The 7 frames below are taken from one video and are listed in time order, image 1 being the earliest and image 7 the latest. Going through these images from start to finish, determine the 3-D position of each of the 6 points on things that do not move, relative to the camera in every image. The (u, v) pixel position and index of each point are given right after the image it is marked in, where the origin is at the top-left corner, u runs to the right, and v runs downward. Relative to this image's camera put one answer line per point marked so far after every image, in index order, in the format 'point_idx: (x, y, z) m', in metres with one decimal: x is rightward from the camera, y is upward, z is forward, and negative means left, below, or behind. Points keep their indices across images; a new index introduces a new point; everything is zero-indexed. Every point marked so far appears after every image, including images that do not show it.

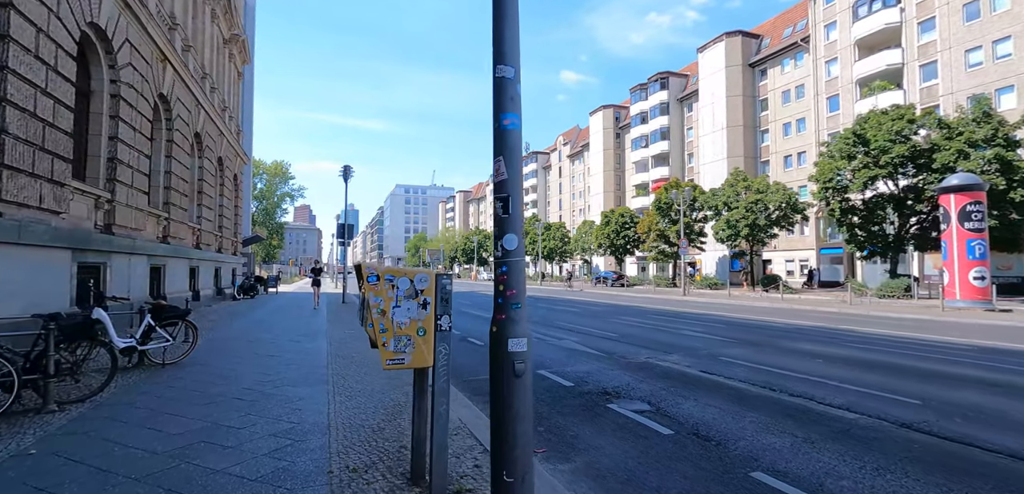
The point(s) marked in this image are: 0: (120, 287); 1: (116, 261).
0: (-9.4, -1.0, +11.4) m
1: (-9.3, -0.3, +11.2) m
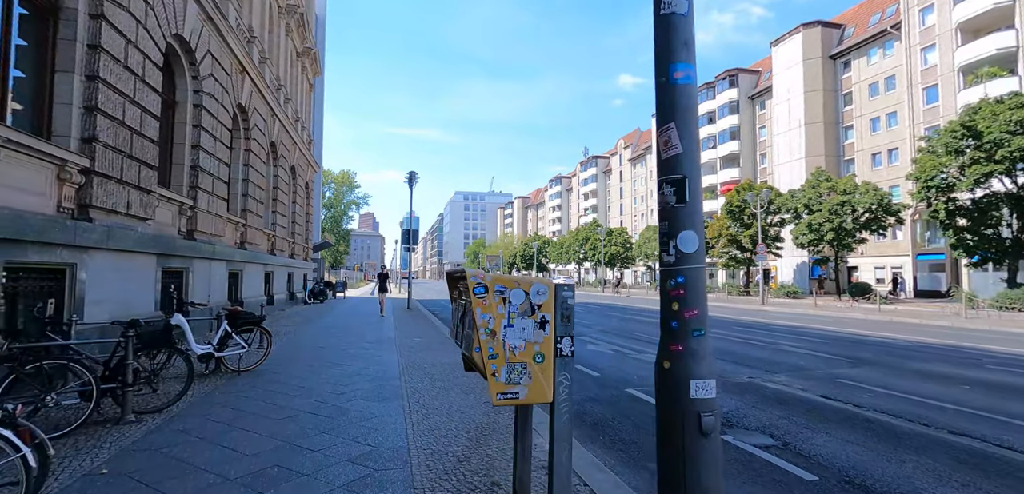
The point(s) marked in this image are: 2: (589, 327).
0: (-7.6, -1.1, +11.7) m
1: (-7.6, -0.4, +11.5) m
2: (+2.6, -2.6, +16.1) m
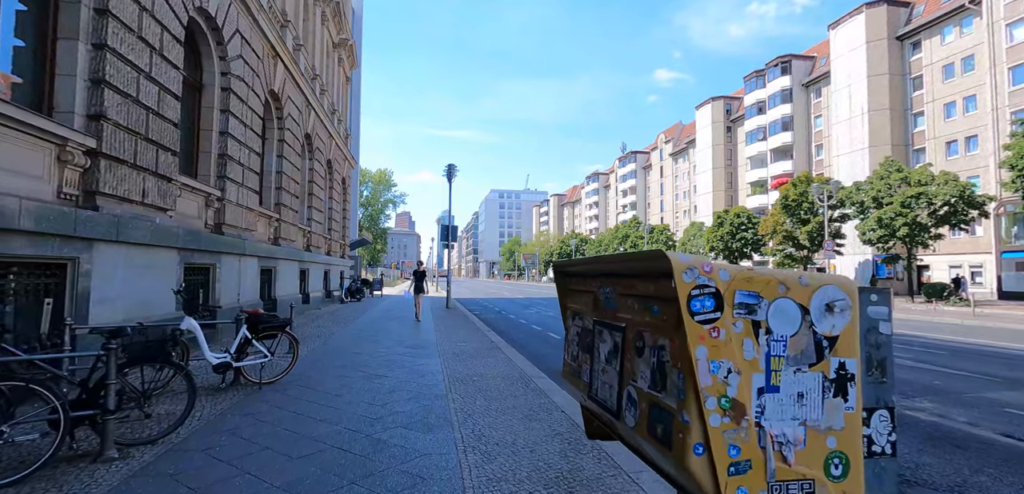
0: (-6.4, -1.0, +10.8) m
1: (-6.4, -0.3, +10.7) m
2: (+4.1, -2.5, +14.5) m
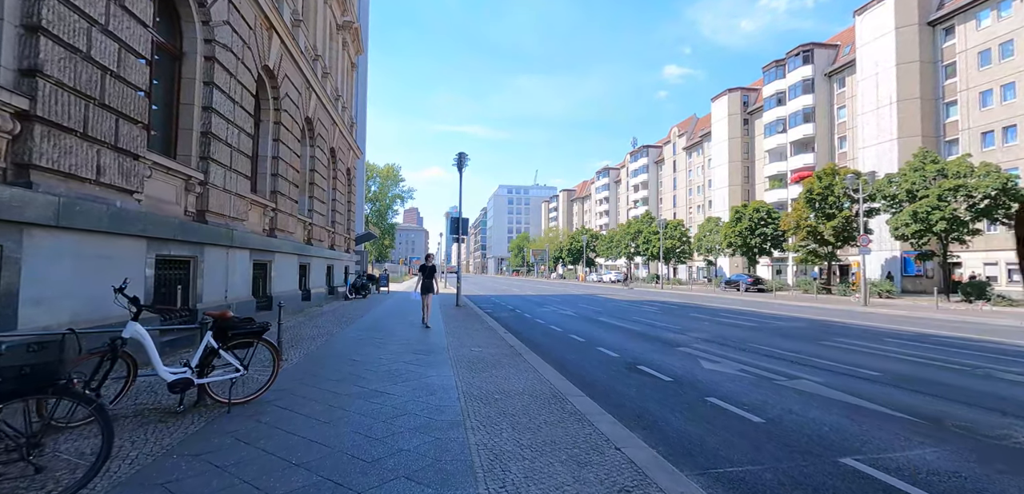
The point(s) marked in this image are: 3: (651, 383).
0: (-6.0, -0.8, +9.6) m
1: (-6.0, -0.1, +9.4) m
2: (+4.6, -2.3, +13.1) m
3: (+2.1, -2.0, +7.0) m
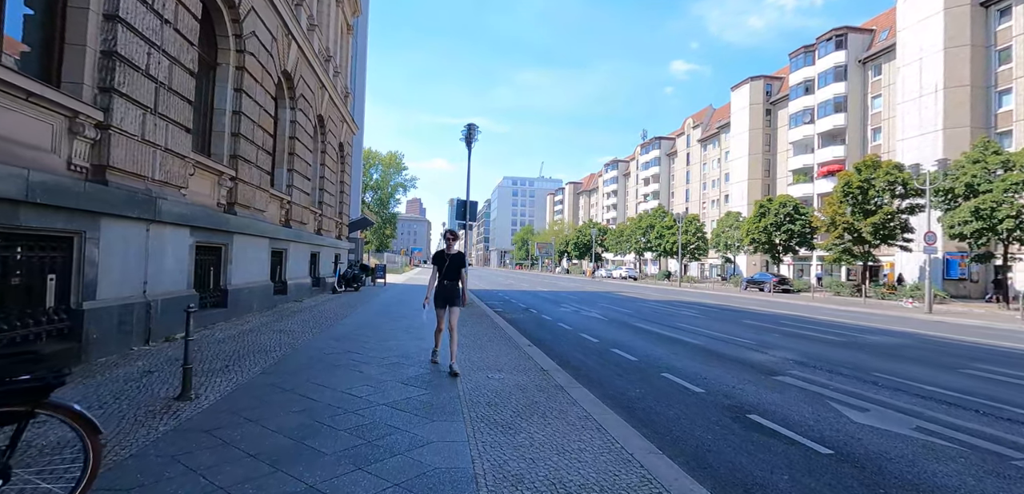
0: (-5.5, -0.4, +6.7) m
1: (-5.4, +0.2, +6.5) m
2: (+5.1, -2.1, +10.2) m
3: (+2.5, -1.9, +4.1) m
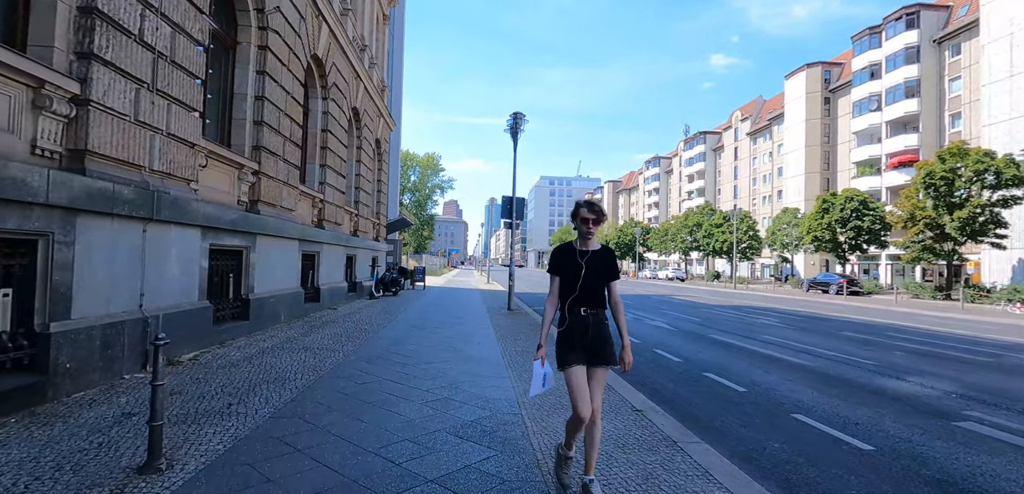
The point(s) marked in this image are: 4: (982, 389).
0: (-4.6, -0.5, +5.4) m
1: (-4.6, +0.2, +5.2) m
2: (+6.2, -2.1, +8.1) m
3: (+3.2, -1.8, +2.3) m
4: (+6.7, -2.0, +6.7) m
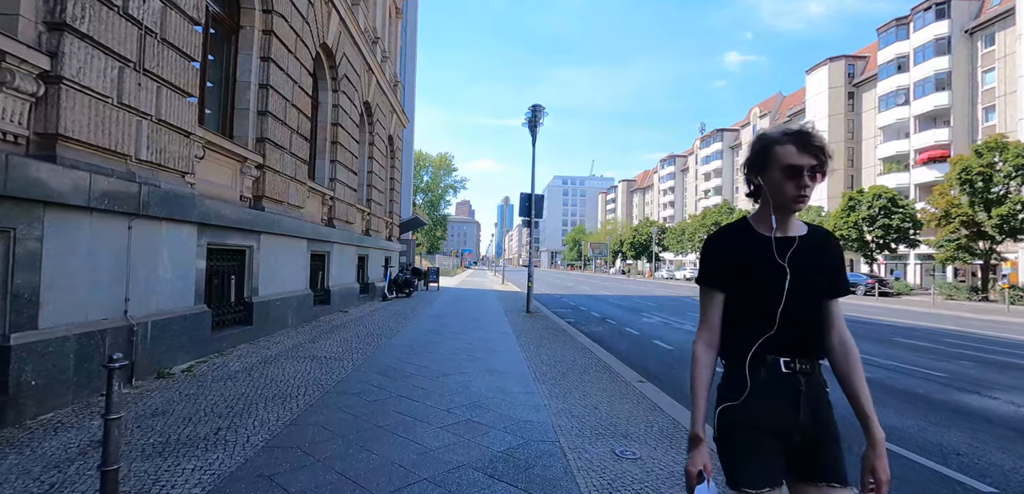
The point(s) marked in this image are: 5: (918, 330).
0: (-4.2, -0.5, +4.8) m
1: (-4.2, +0.2, +4.6) m
2: (+6.6, -2.0, +7.2) m
3: (+3.5, -1.8, +1.4) m
4: (+7.1, -2.0, +5.8) m
5: (+11.6, -2.4, +13.6) m
